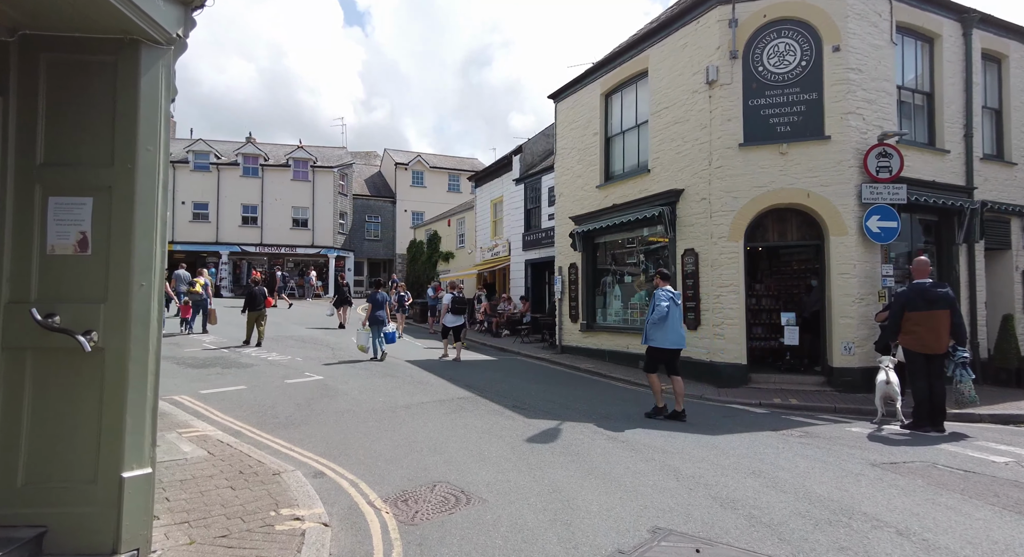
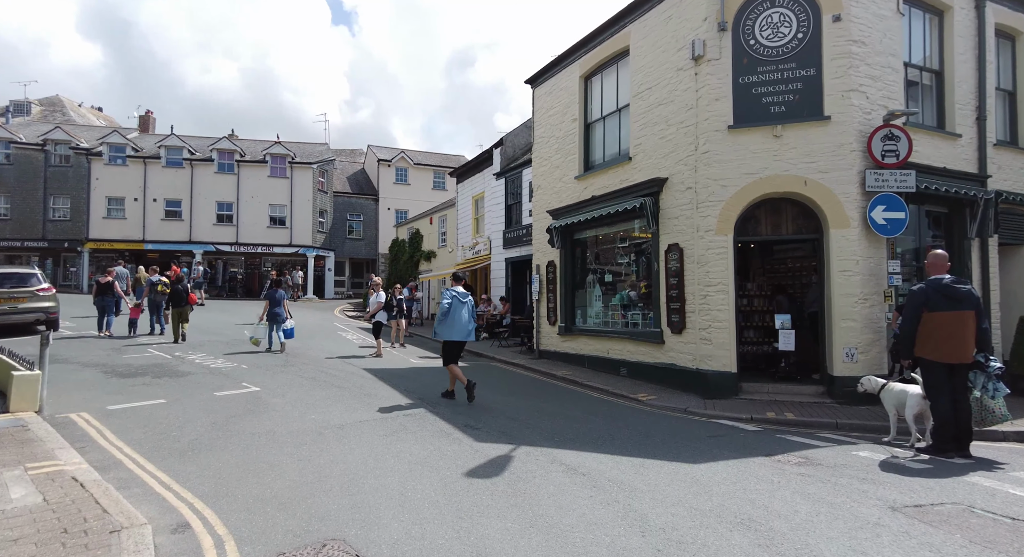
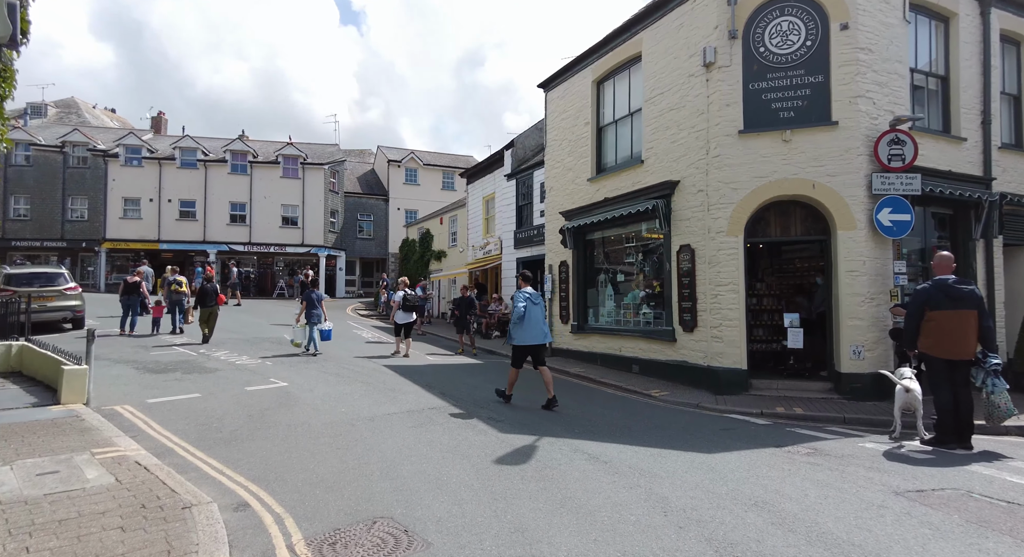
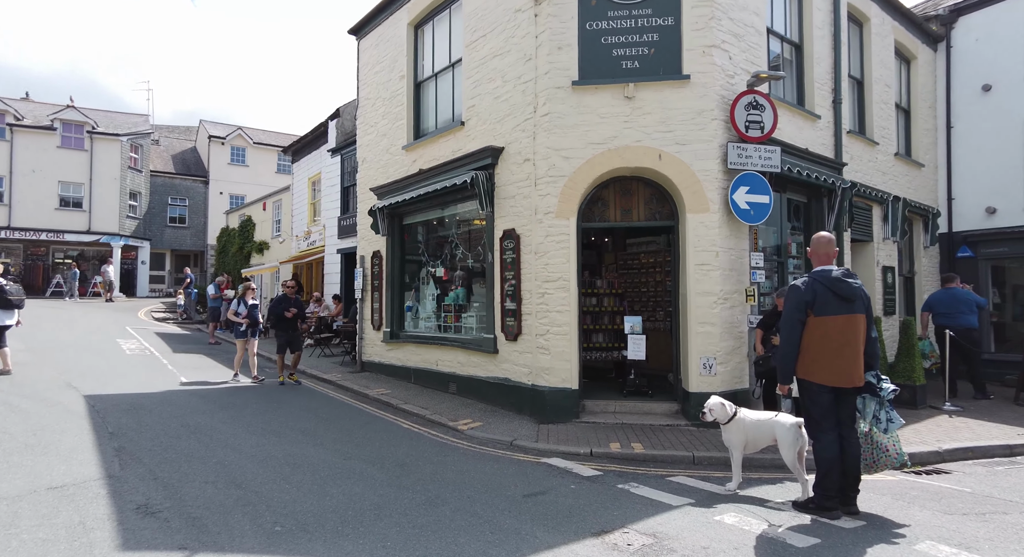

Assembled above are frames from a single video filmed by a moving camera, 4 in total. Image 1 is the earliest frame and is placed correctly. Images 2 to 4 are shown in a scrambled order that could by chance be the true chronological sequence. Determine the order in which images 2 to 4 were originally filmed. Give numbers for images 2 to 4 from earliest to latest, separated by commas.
3, 2, 4
